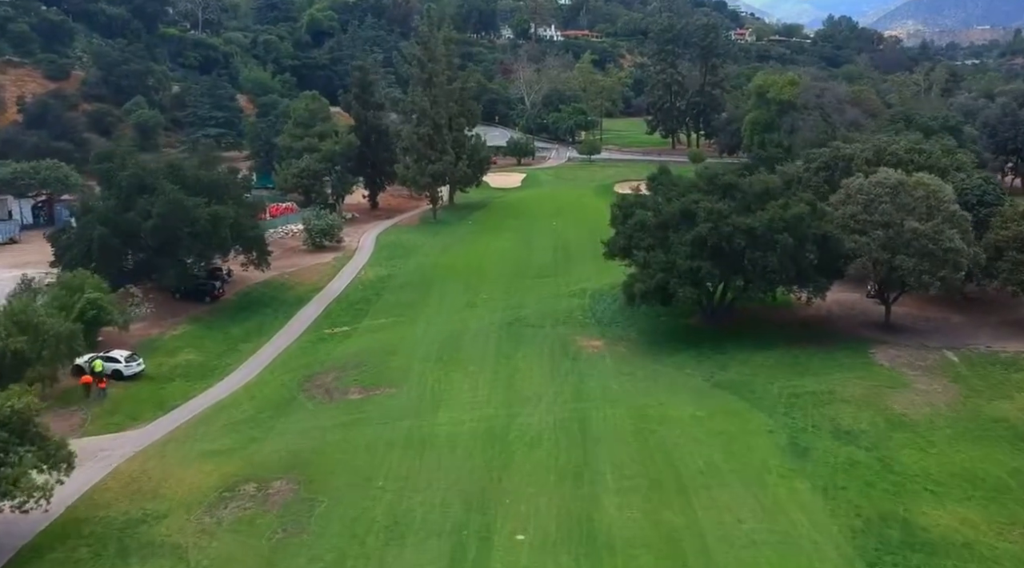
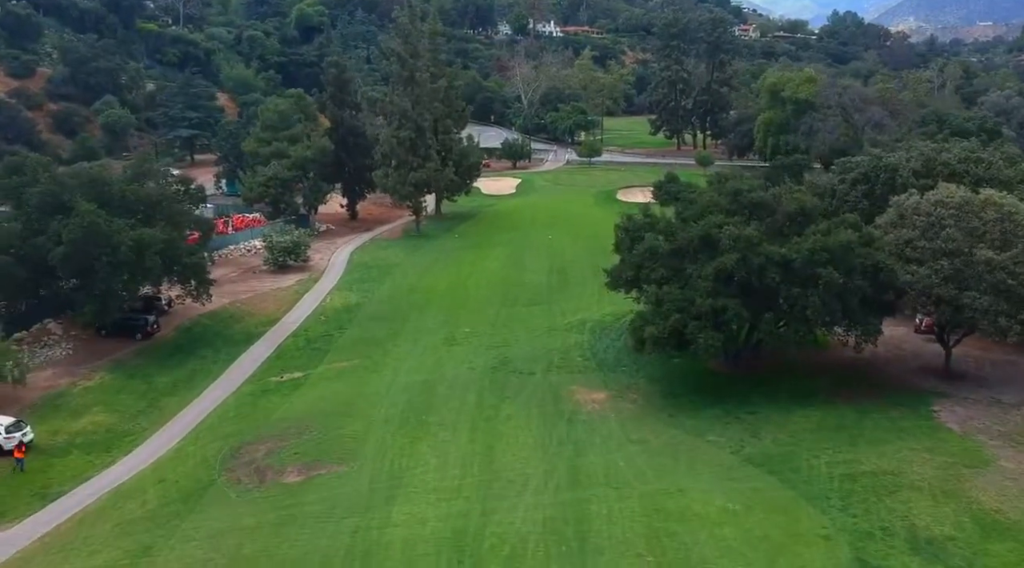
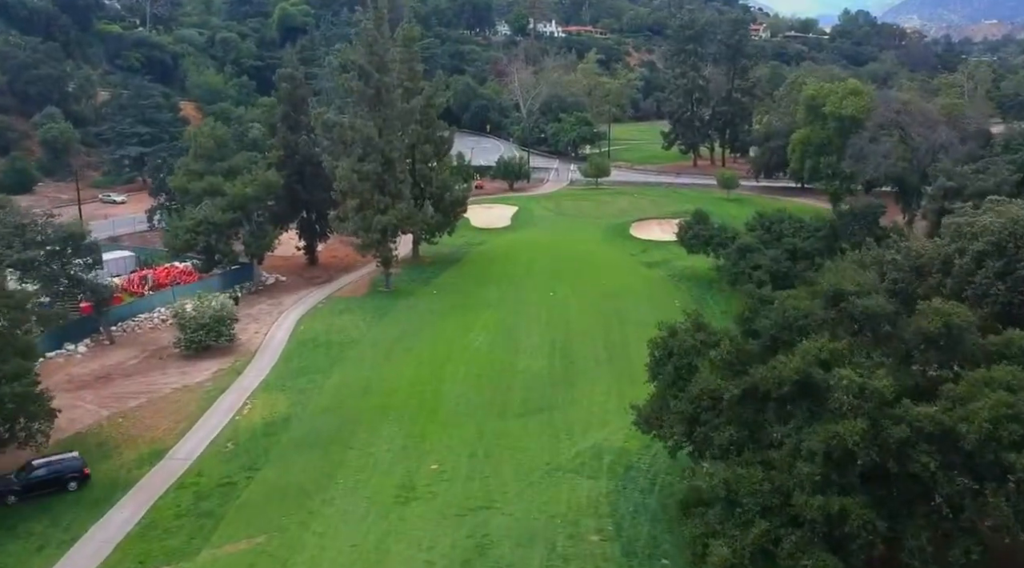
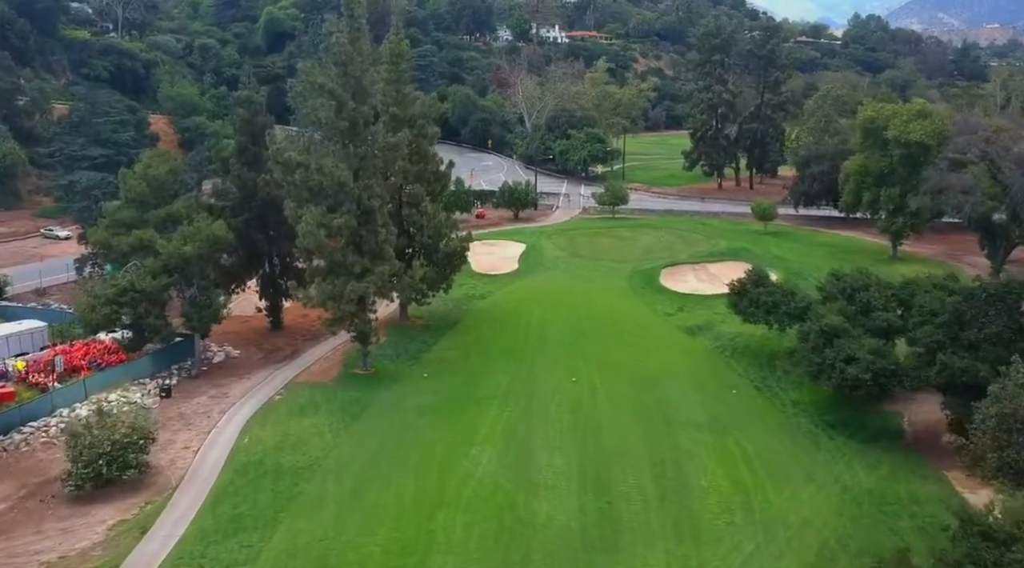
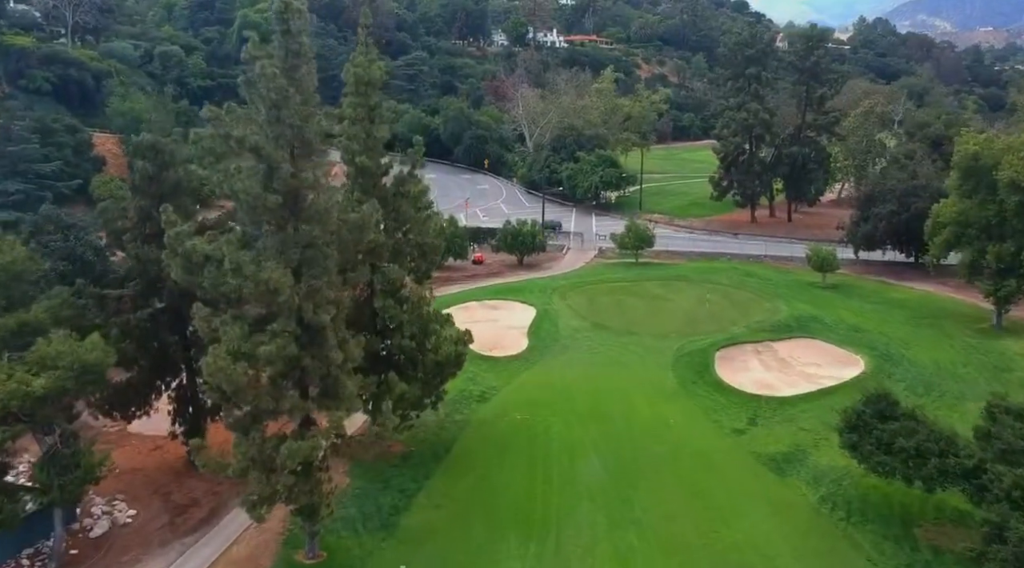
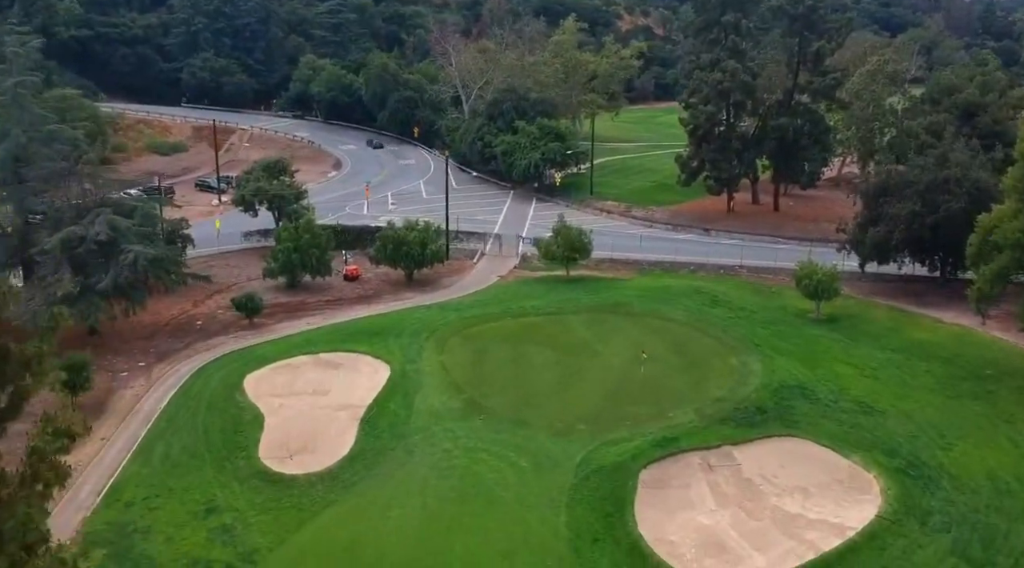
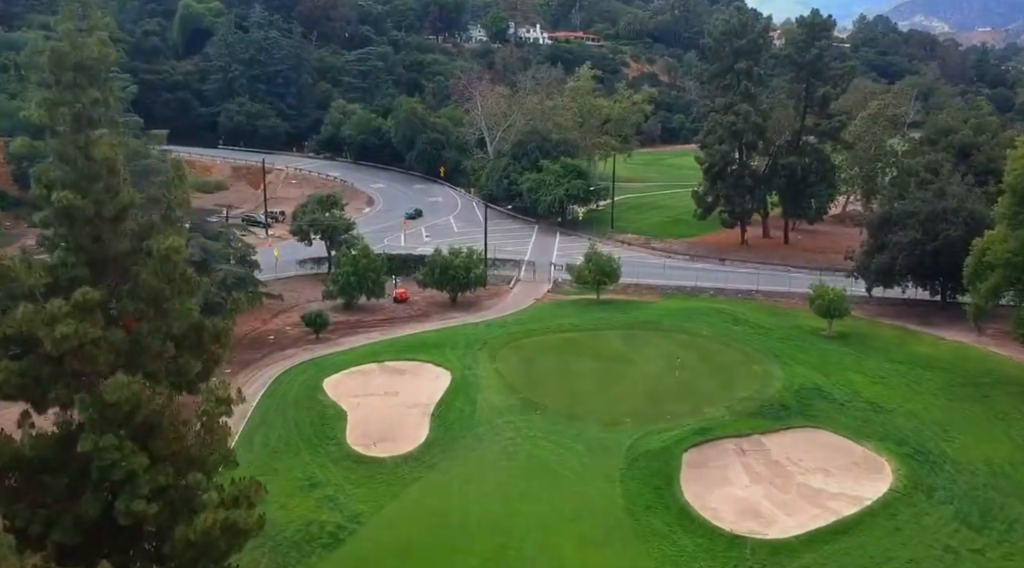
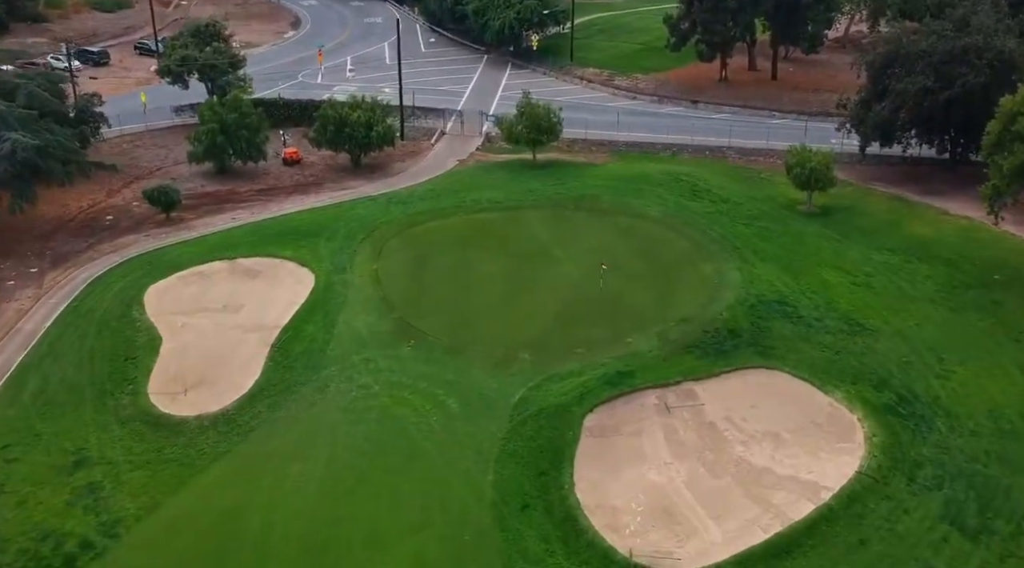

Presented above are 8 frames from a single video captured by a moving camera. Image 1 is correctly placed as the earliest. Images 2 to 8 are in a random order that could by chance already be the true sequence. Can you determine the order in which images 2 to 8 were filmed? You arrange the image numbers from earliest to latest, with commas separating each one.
2, 3, 4, 5, 7, 6, 8
